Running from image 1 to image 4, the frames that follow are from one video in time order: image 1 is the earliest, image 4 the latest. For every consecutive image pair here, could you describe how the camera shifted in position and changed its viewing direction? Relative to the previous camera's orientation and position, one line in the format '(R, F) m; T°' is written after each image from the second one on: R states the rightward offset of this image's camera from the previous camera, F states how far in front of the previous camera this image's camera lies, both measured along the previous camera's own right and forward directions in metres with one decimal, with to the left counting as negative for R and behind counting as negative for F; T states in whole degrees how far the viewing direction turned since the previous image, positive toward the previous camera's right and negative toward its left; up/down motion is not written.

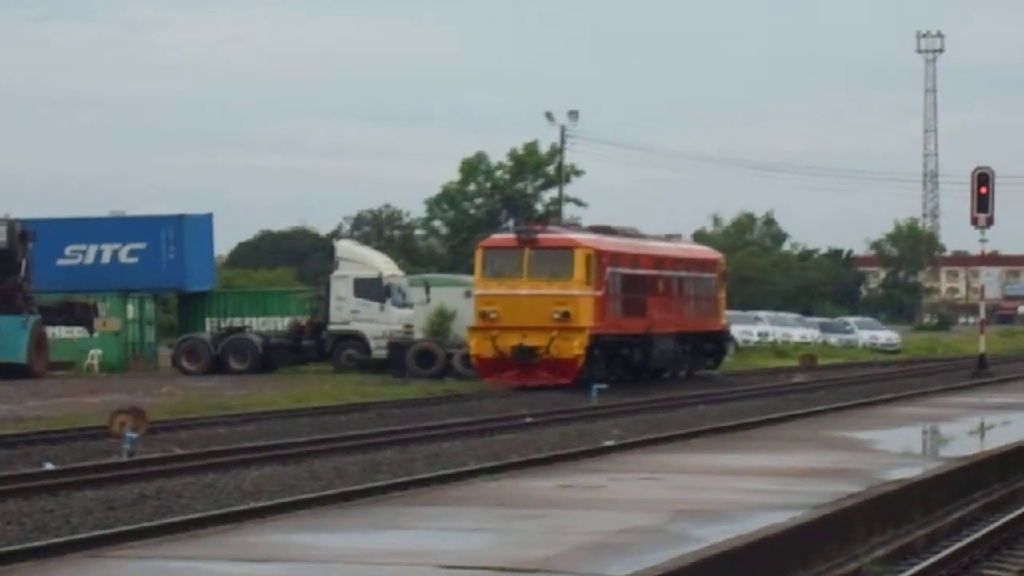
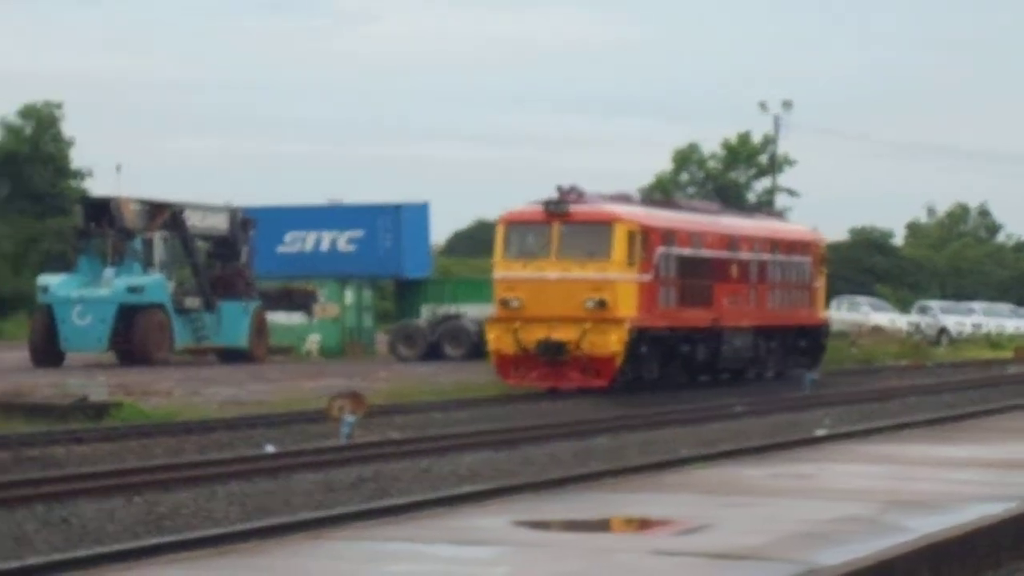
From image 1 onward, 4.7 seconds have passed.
(-0.1, -0.2) m; -6°
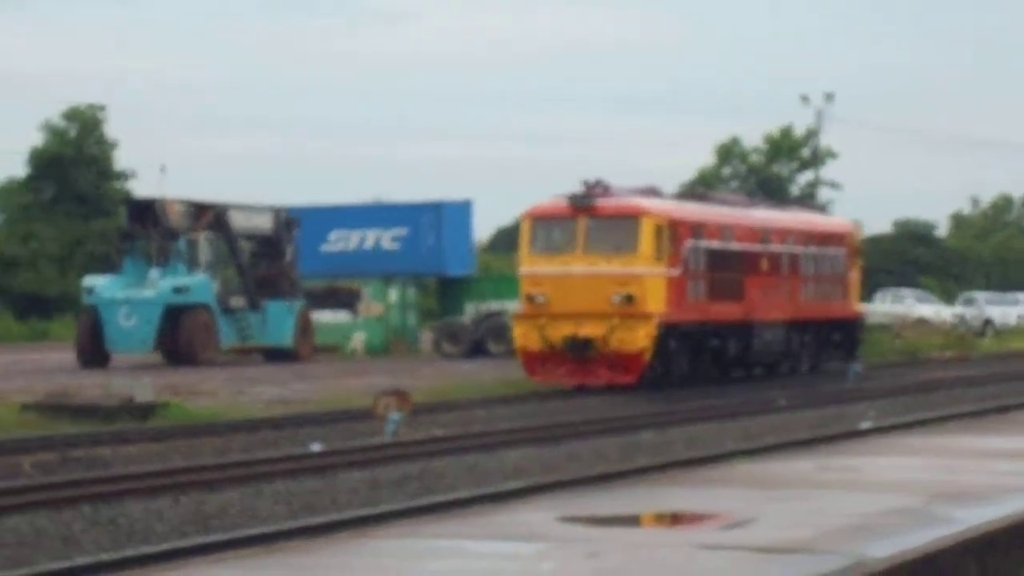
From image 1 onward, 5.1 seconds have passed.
(0.0, 0.0) m; -1°
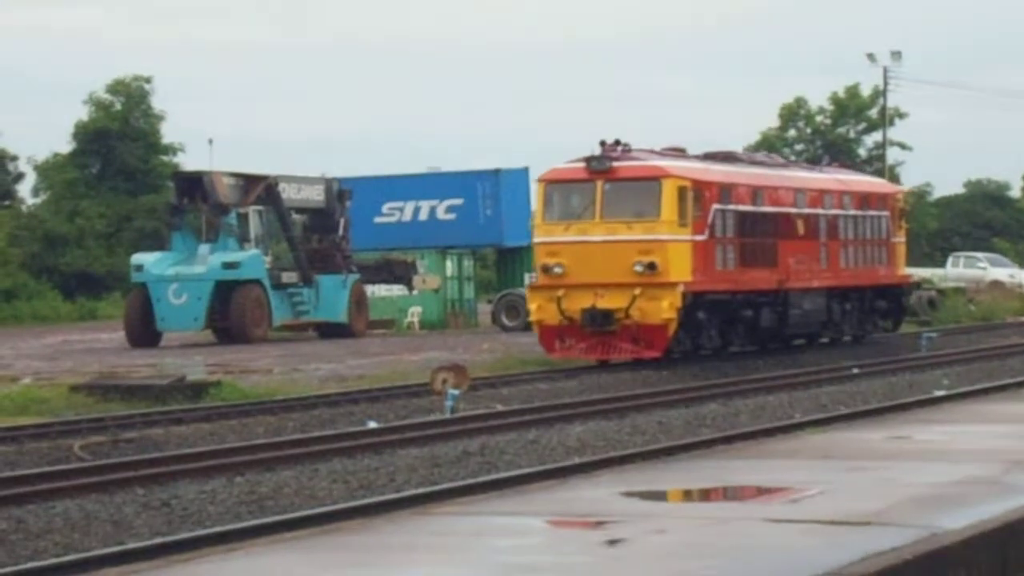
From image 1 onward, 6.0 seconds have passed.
(0.0, +0.7) m; -2°
